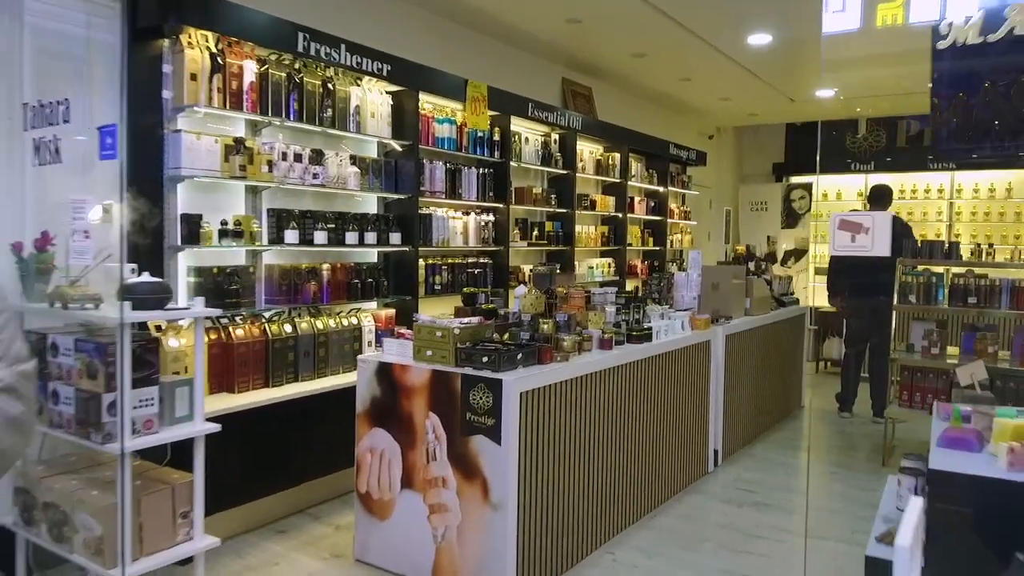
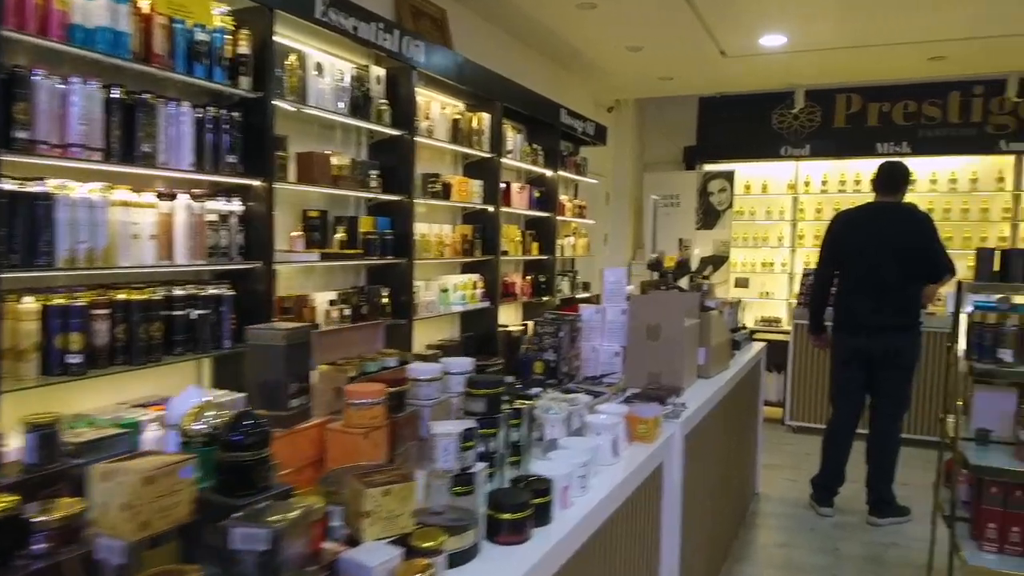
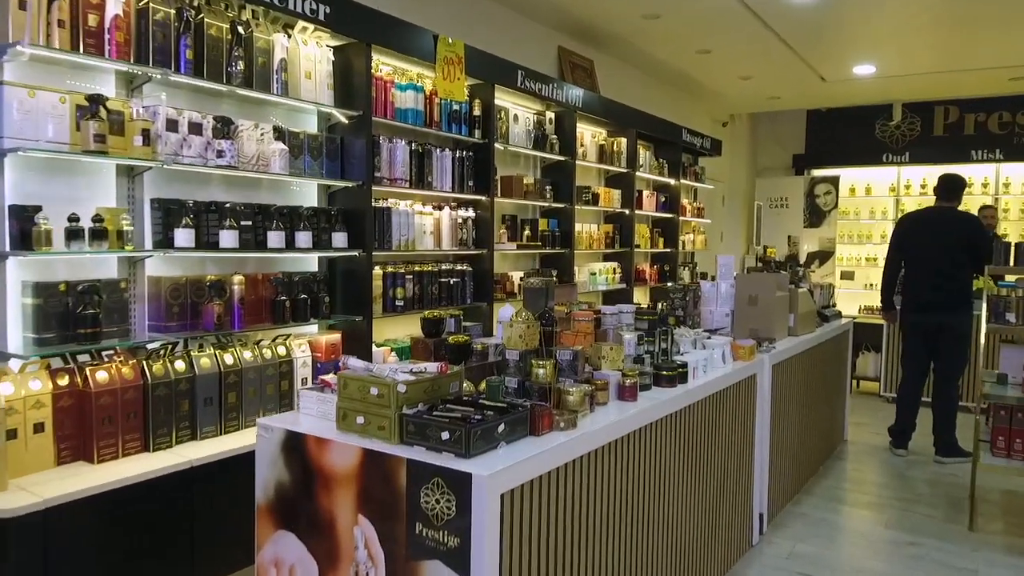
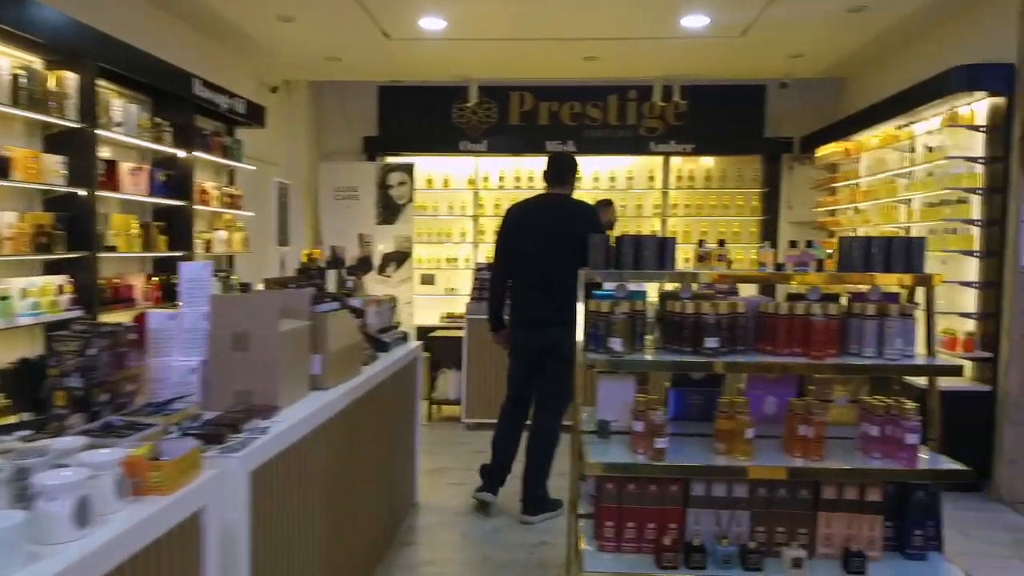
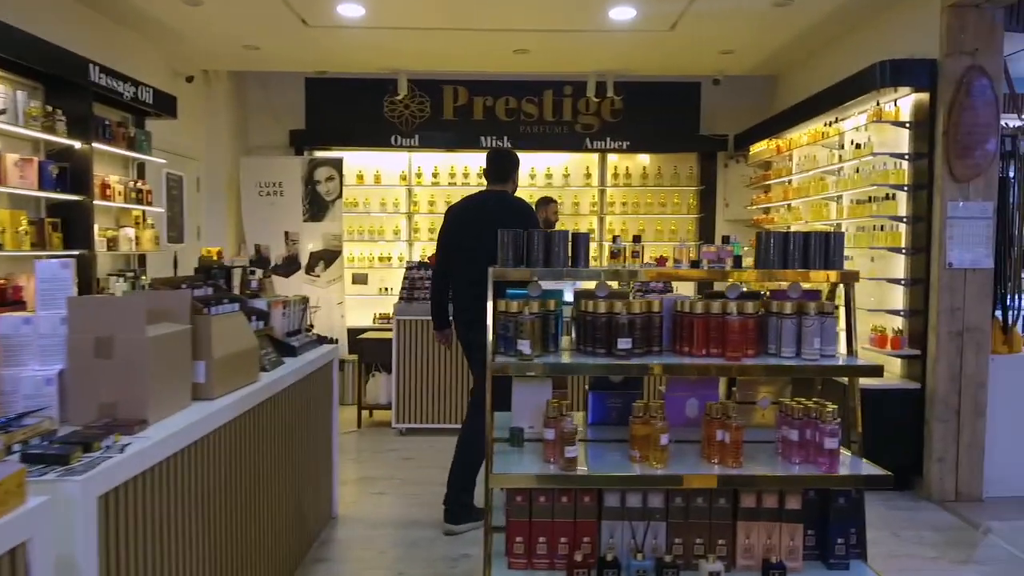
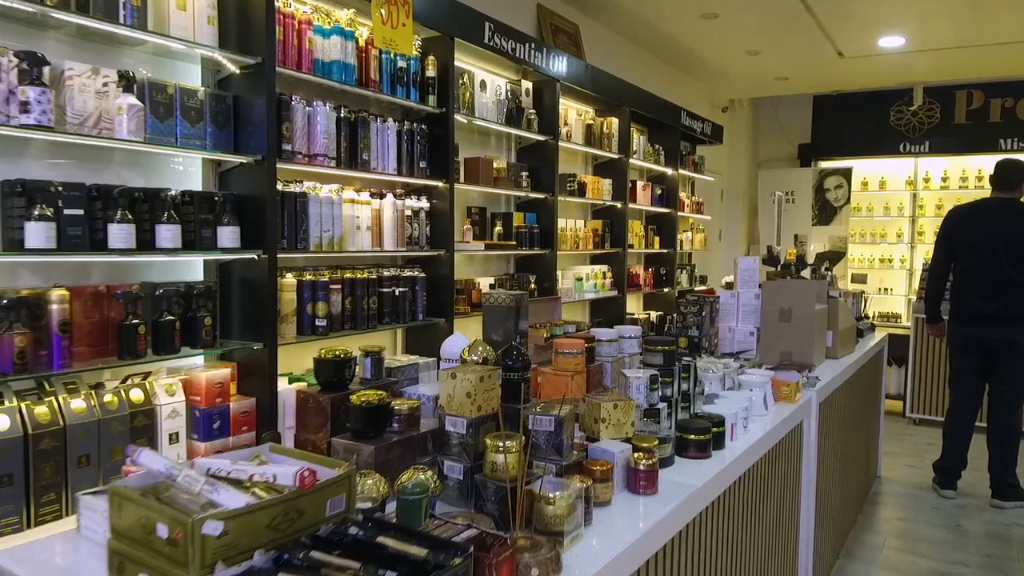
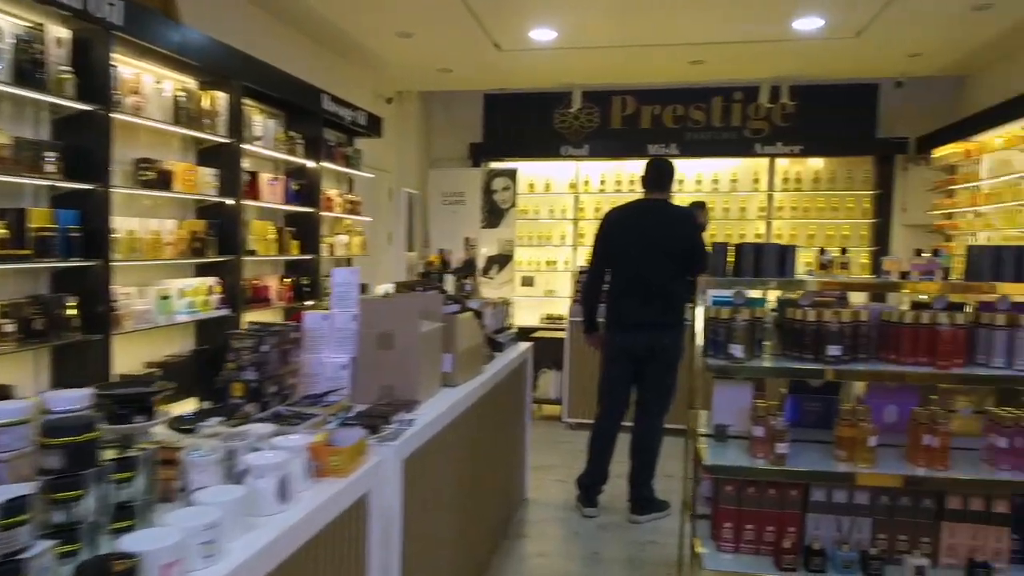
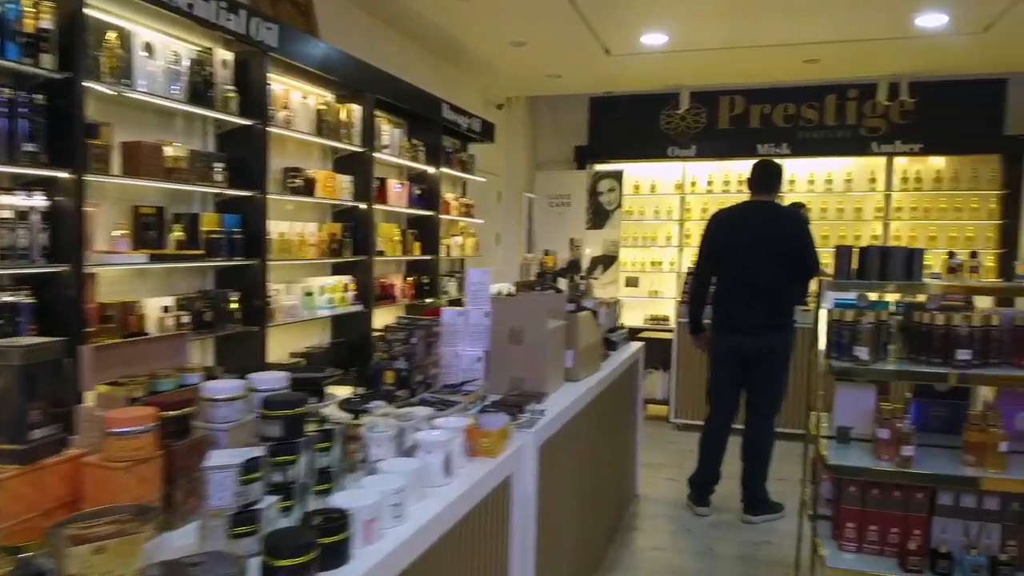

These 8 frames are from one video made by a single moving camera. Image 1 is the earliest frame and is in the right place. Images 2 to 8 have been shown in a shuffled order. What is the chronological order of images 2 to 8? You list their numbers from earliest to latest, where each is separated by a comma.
3, 6, 2, 8, 7, 4, 5
